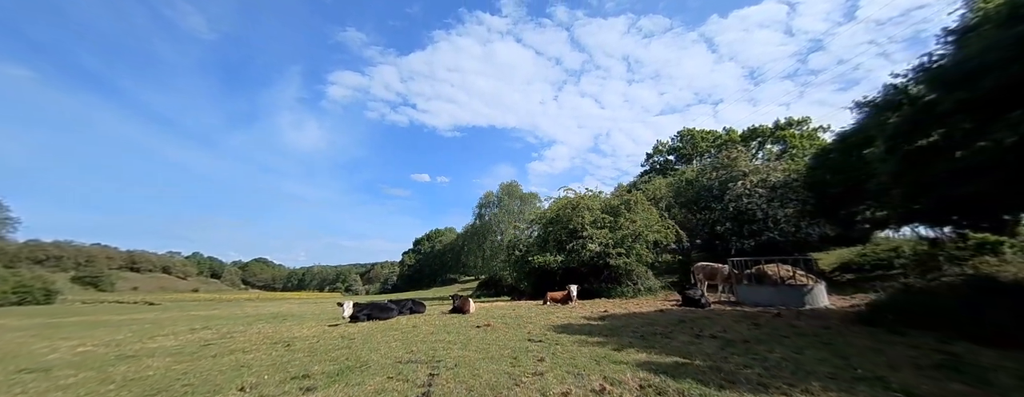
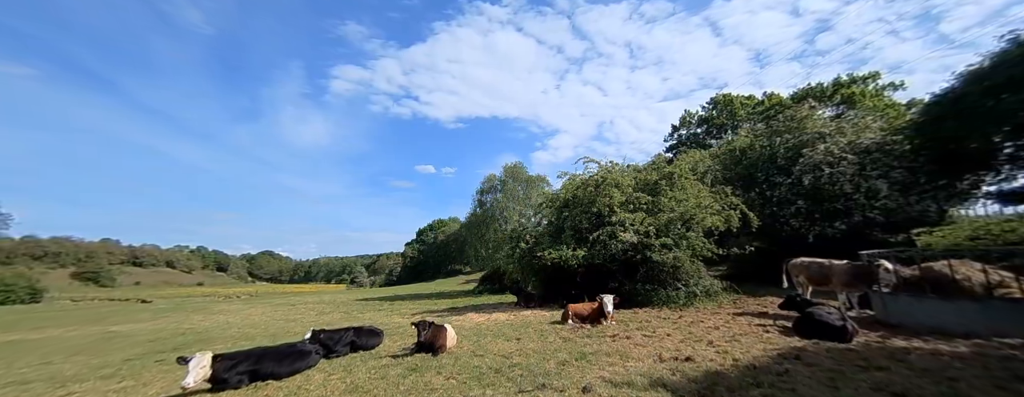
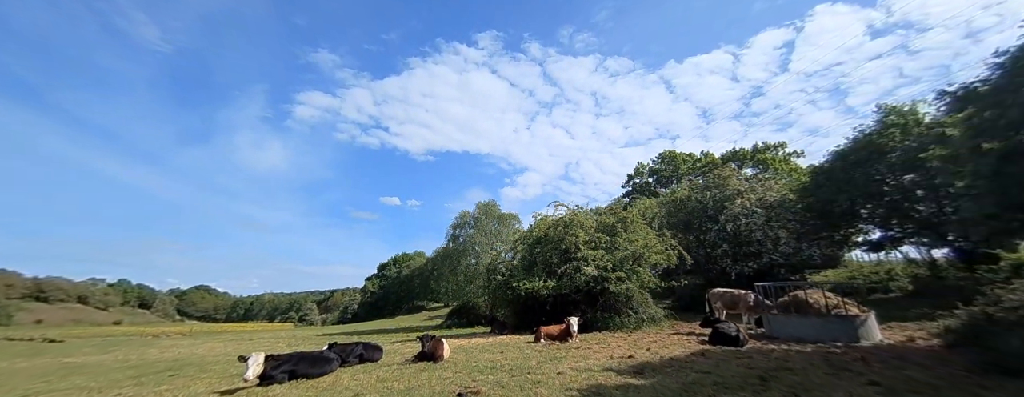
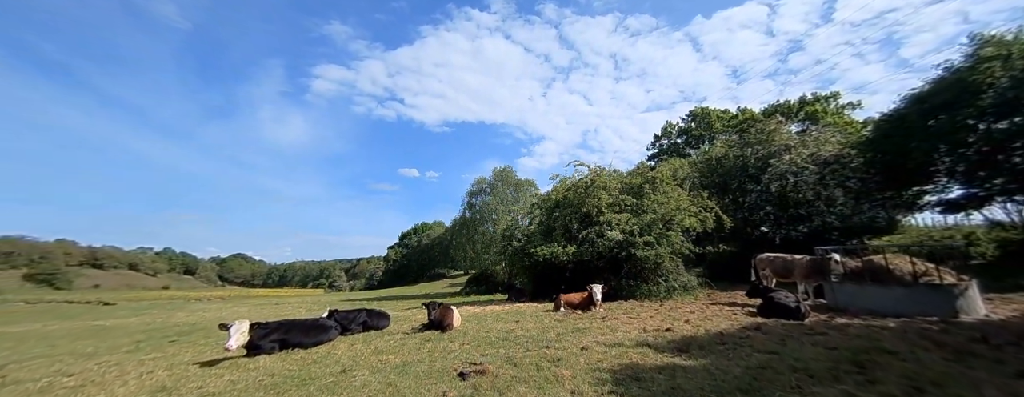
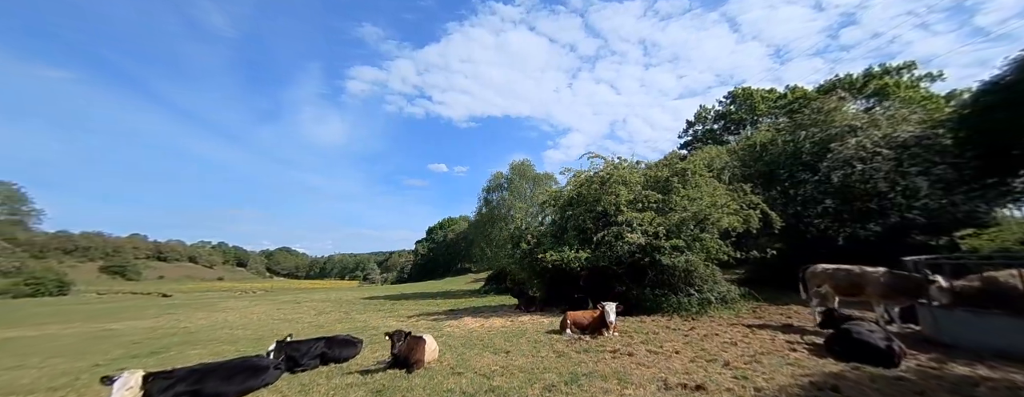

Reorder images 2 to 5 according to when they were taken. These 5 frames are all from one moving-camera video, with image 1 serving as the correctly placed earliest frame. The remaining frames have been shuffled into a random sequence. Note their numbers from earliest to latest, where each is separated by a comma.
3, 4, 2, 5
